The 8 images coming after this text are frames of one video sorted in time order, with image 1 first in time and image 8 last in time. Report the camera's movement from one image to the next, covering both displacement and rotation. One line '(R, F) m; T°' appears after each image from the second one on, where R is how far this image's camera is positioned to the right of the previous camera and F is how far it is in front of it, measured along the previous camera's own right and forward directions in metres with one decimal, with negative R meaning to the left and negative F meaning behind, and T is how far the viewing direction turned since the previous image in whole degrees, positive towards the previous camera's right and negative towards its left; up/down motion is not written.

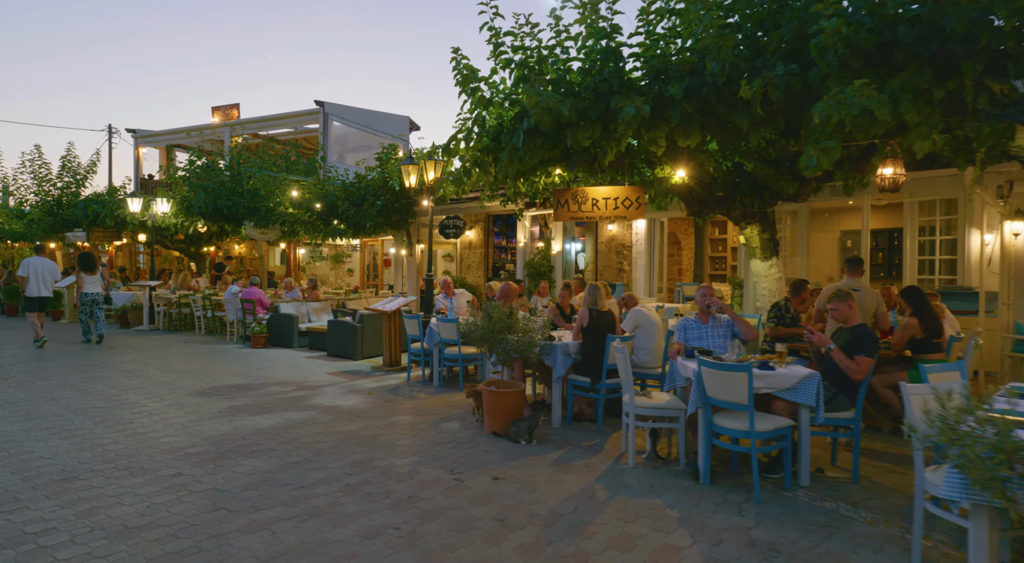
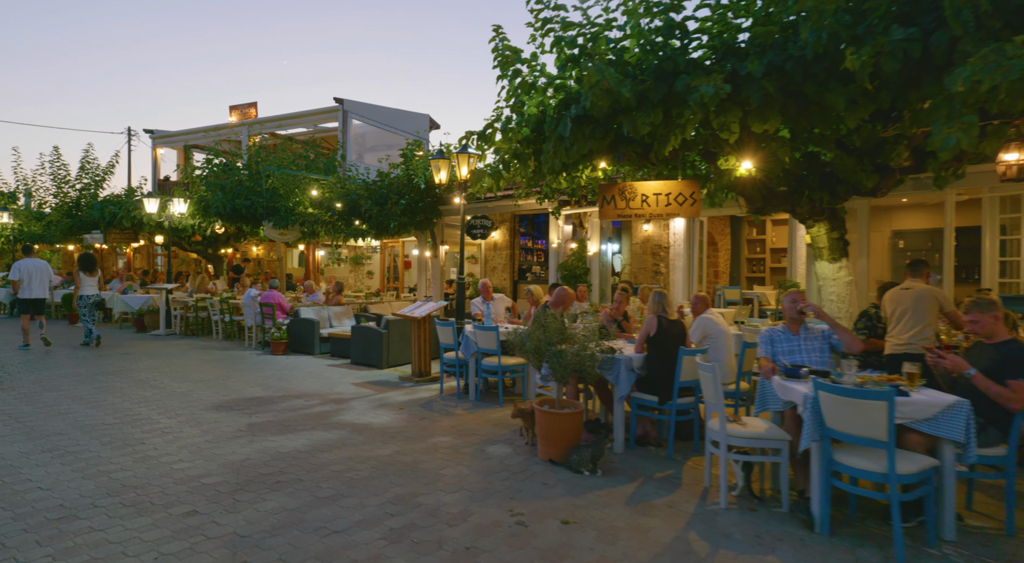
(-0.3, +0.7) m; -1°
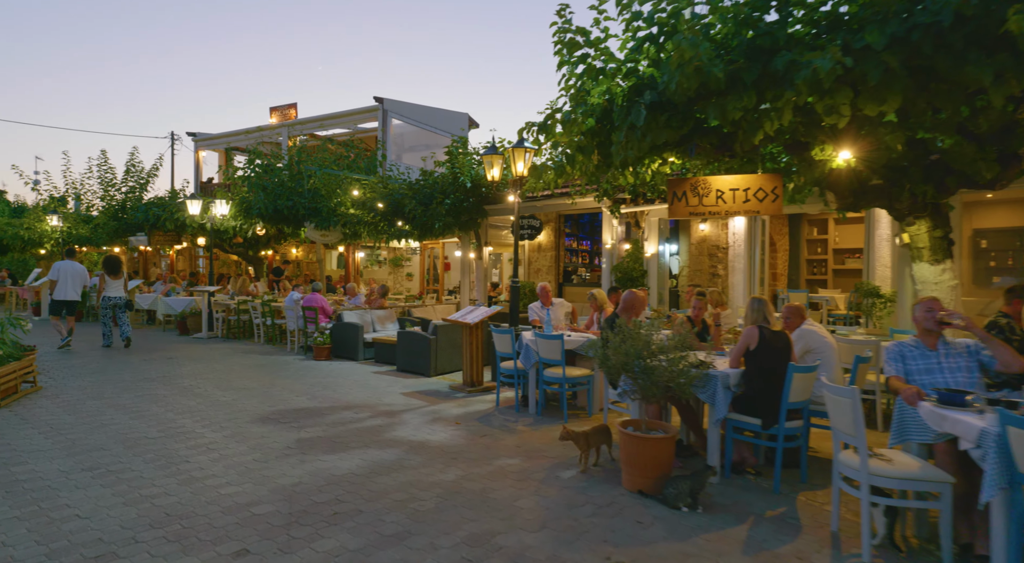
(-0.3, +0.6) m; -3°
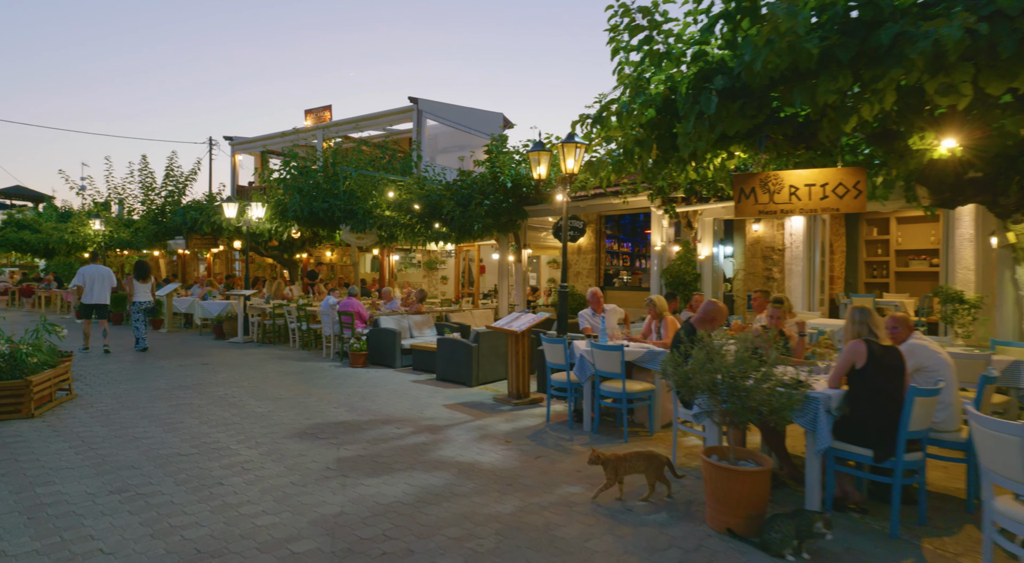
(-0.2, +0.5) m; -3°
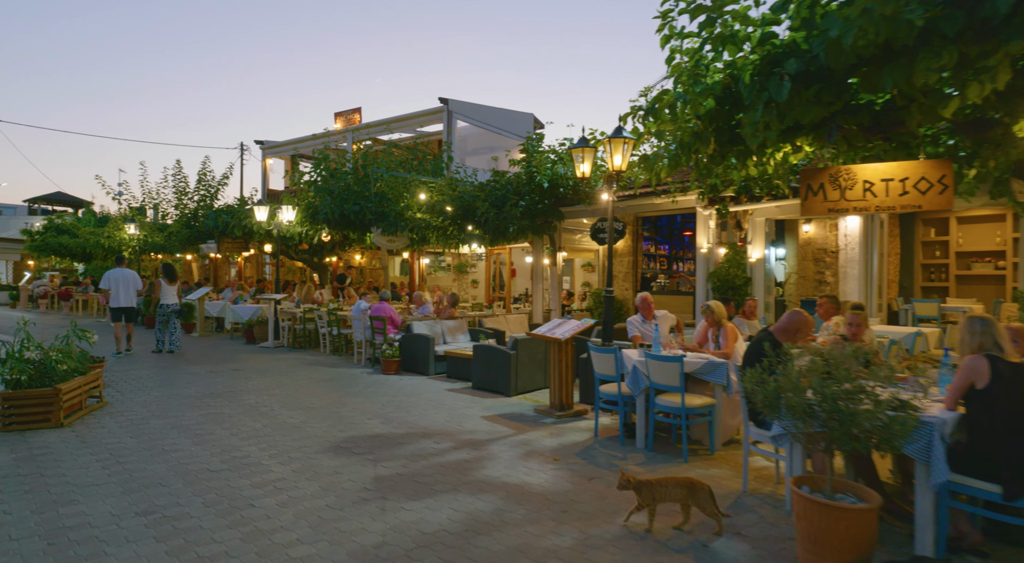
(-0.2, +0.5) m; -2°
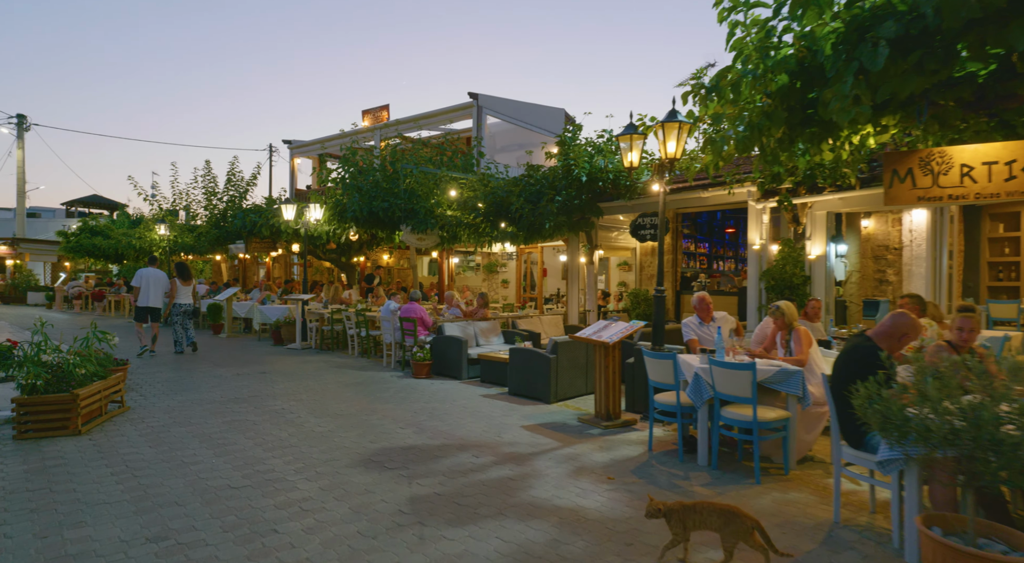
(-0.2, +0.6) m; -2°
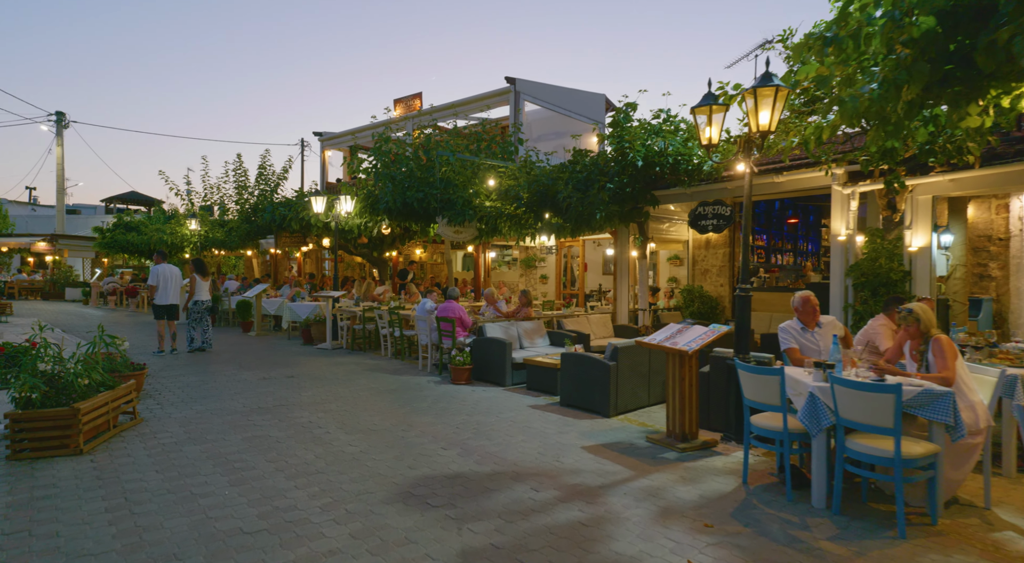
(-0.3, +1.1) m; -3°
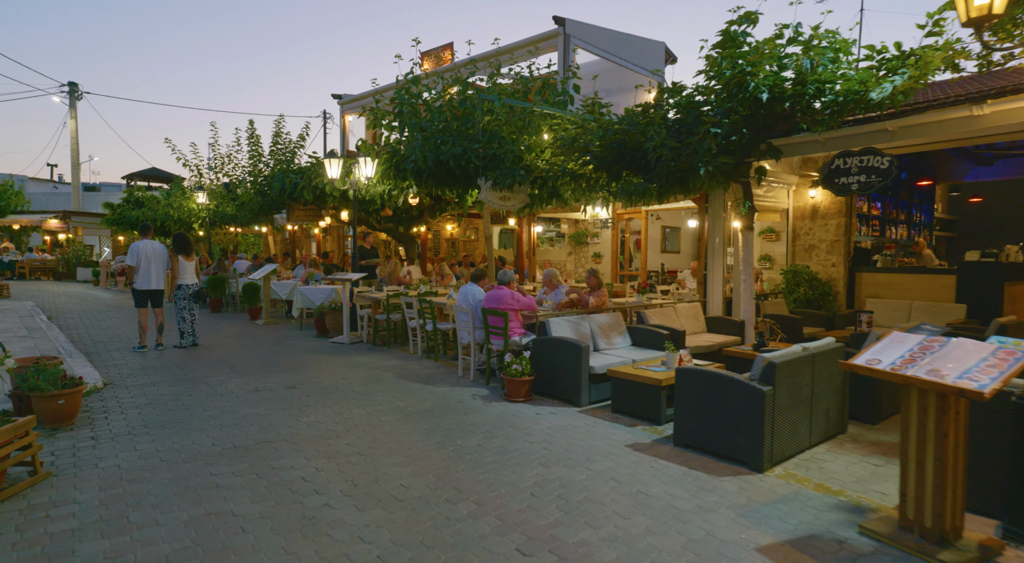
(-0.6, +2.8) m; -2°
